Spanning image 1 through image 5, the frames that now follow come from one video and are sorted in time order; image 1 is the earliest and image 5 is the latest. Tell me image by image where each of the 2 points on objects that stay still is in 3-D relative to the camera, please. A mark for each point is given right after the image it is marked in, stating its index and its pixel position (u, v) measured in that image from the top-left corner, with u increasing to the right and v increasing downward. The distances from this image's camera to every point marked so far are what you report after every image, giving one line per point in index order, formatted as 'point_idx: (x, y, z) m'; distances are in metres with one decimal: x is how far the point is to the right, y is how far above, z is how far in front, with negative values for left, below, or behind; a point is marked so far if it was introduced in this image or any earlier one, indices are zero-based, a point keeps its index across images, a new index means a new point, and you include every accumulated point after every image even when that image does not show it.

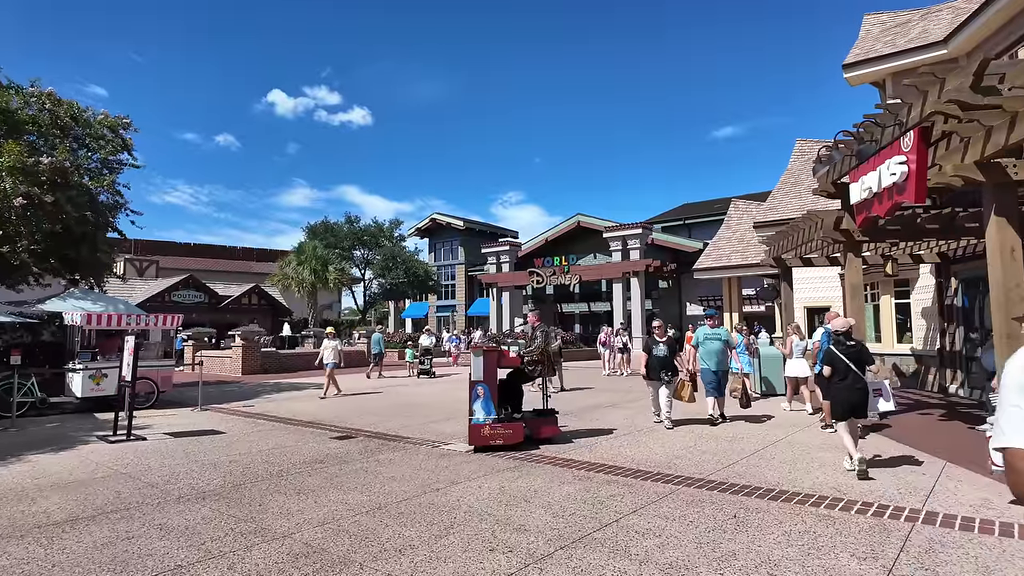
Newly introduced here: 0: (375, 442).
0: (-1.8, -2.0, +7.9) m
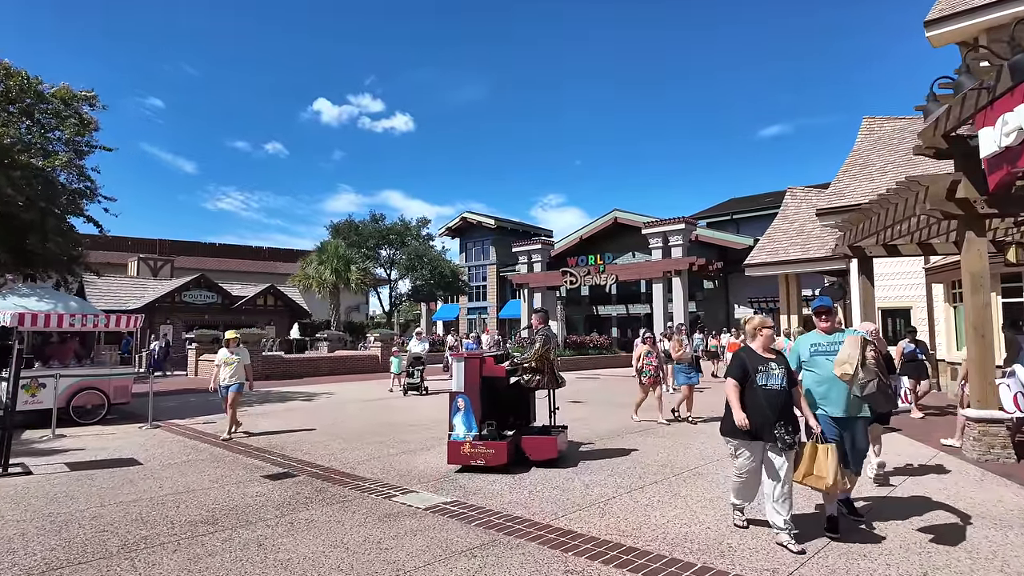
0: (-1.9, -1.9, +5.8) m
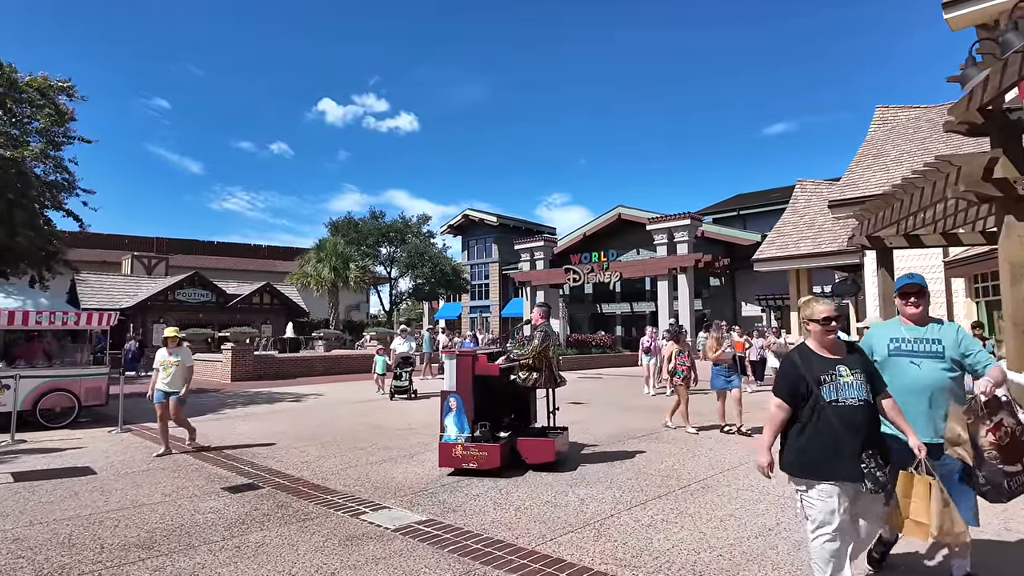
0: (-2.0, -1.8, +5.2) m
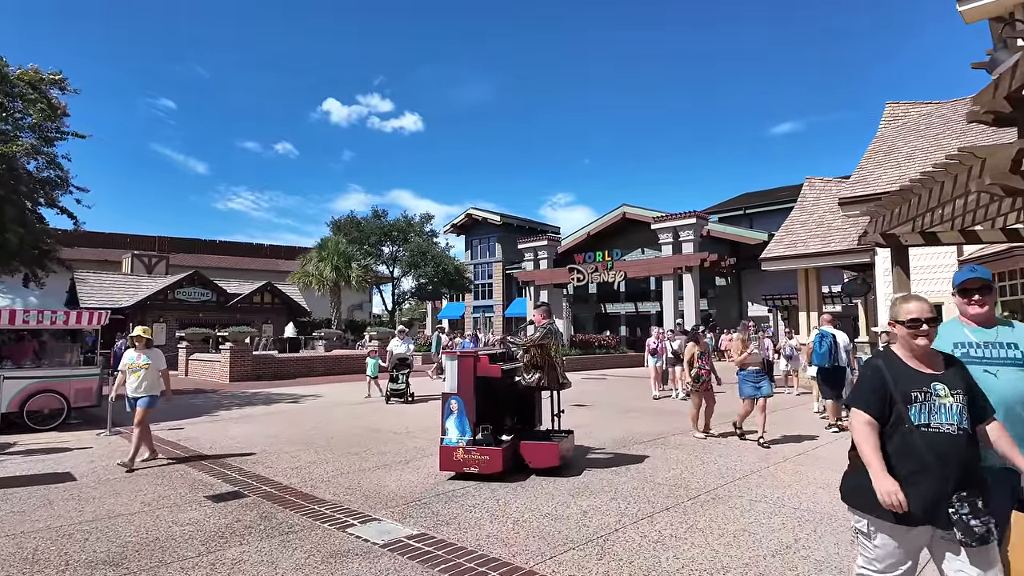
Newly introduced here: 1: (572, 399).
0: (-2.0, -1.8, +4.9) m
1: (+1.2, -2.3, +12.7) m
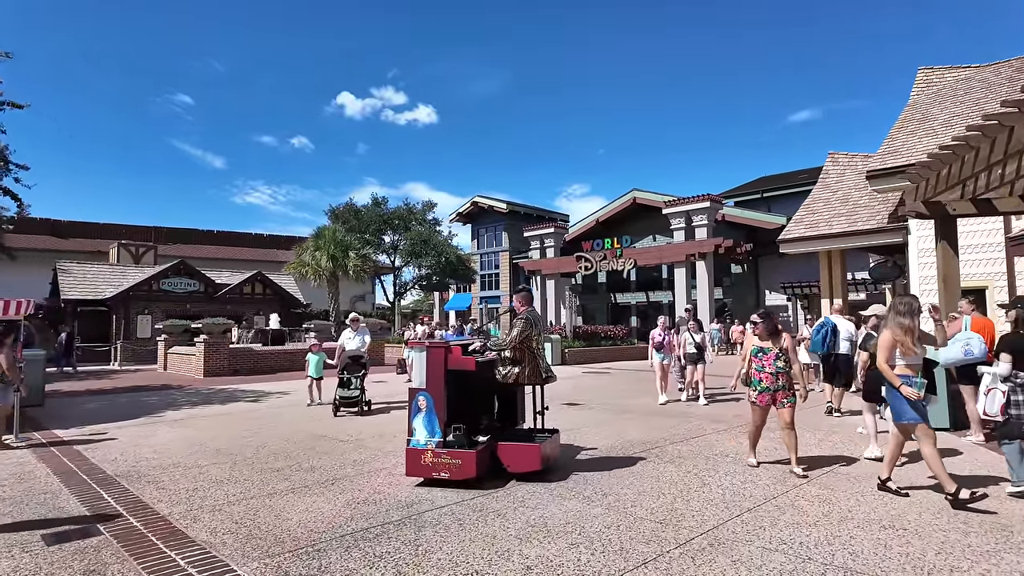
0: (-2.5, -1.6, +3.6) m
1: (+1.0, -2.0, +11.3) m
